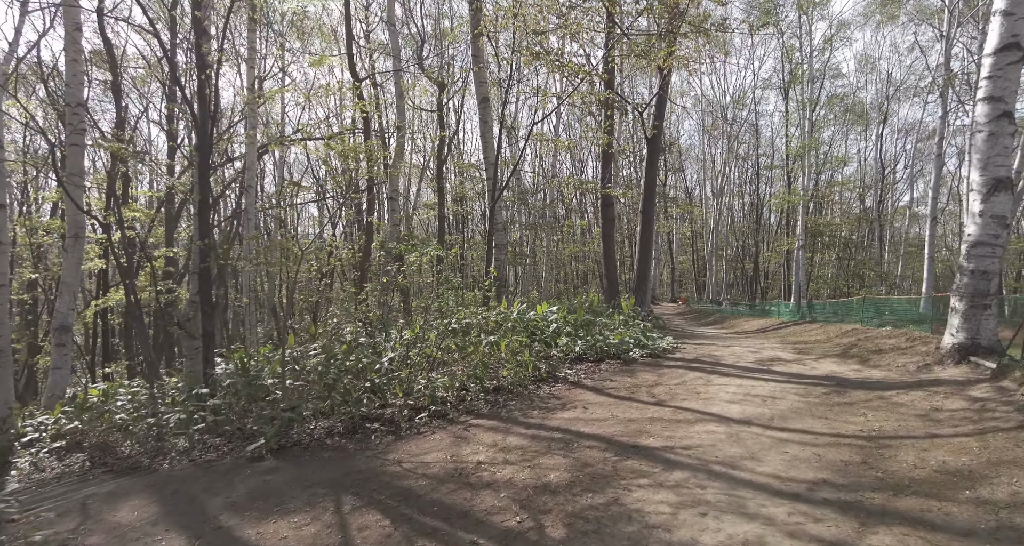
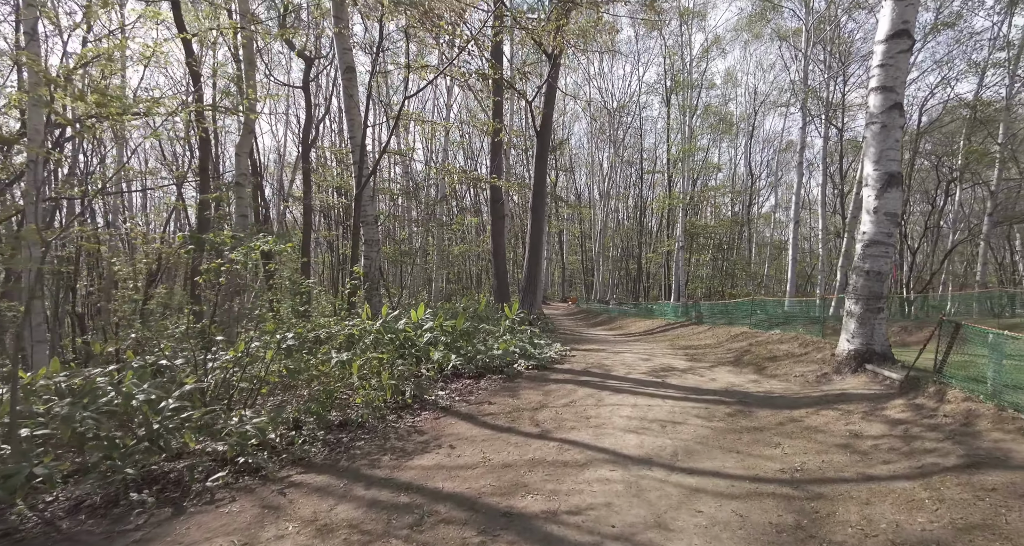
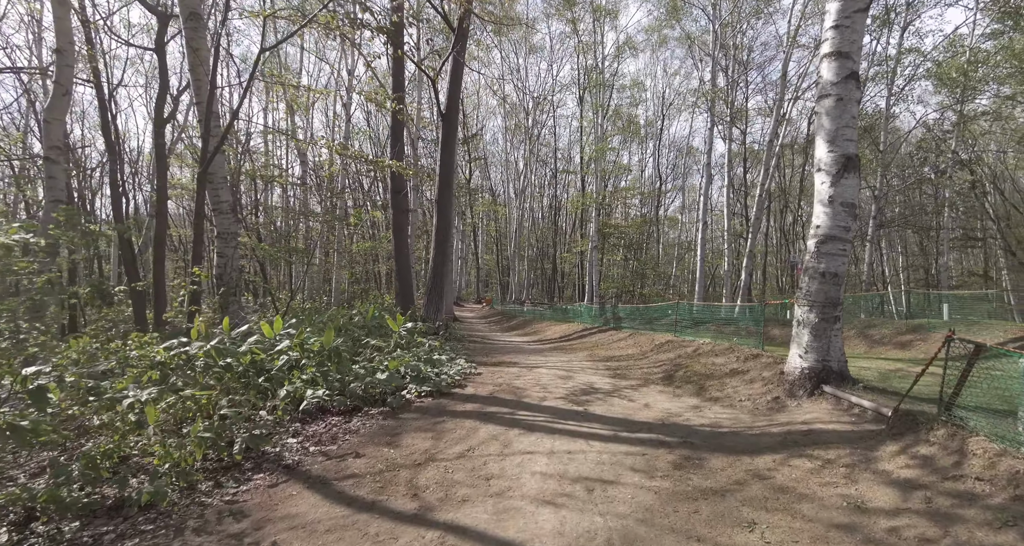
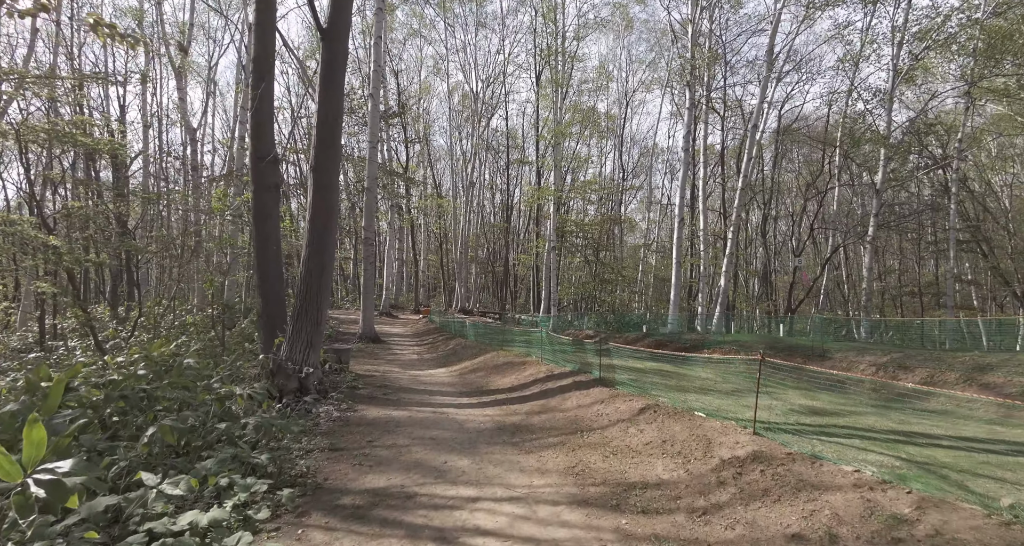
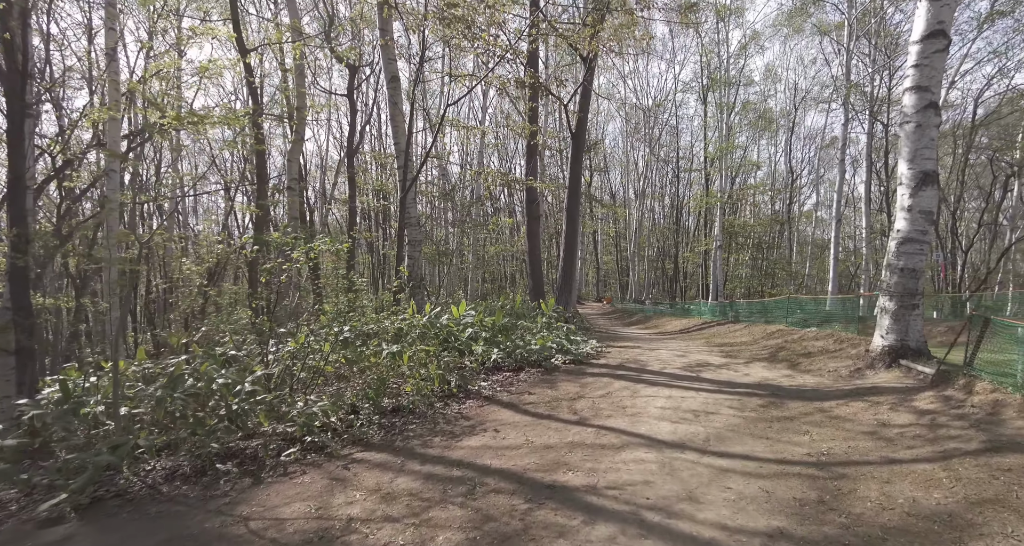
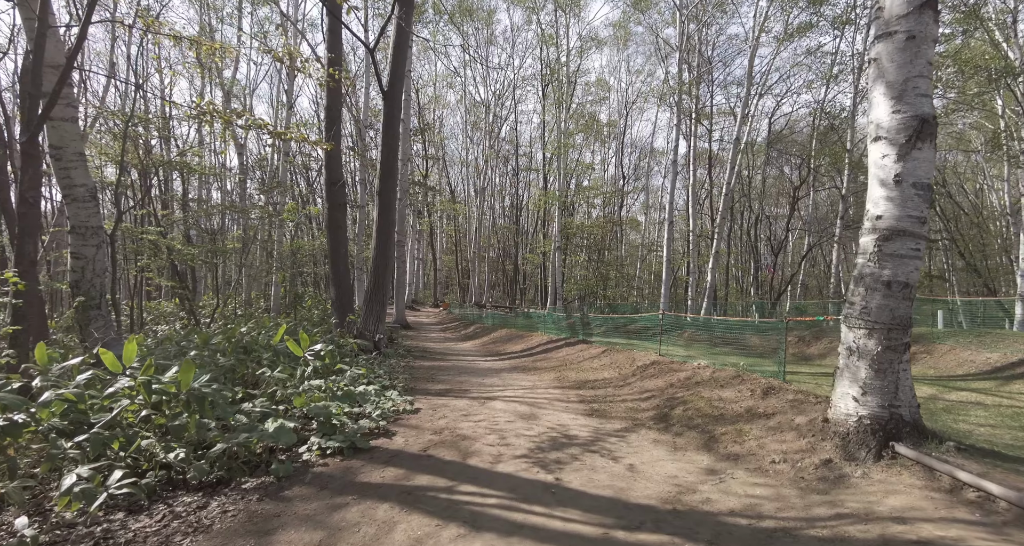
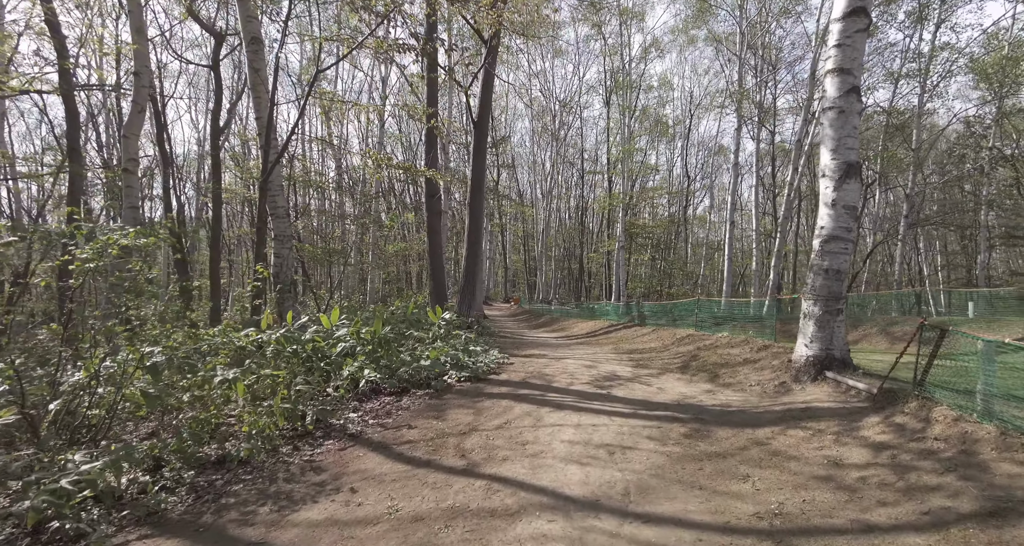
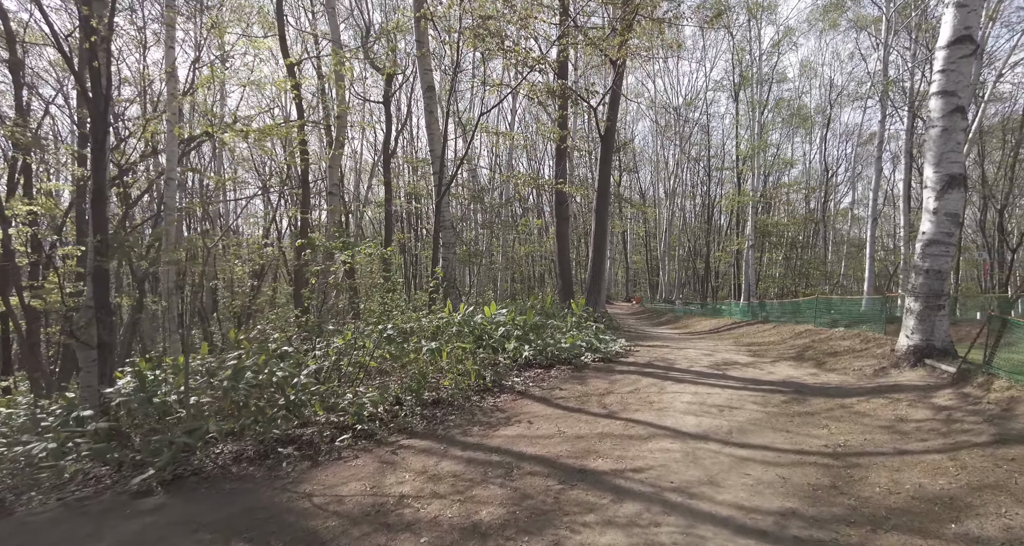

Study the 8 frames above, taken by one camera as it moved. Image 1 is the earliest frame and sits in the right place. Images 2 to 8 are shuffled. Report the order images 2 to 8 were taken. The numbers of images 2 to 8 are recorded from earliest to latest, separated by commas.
8, 5, 2, 7, 3, 6, 4
